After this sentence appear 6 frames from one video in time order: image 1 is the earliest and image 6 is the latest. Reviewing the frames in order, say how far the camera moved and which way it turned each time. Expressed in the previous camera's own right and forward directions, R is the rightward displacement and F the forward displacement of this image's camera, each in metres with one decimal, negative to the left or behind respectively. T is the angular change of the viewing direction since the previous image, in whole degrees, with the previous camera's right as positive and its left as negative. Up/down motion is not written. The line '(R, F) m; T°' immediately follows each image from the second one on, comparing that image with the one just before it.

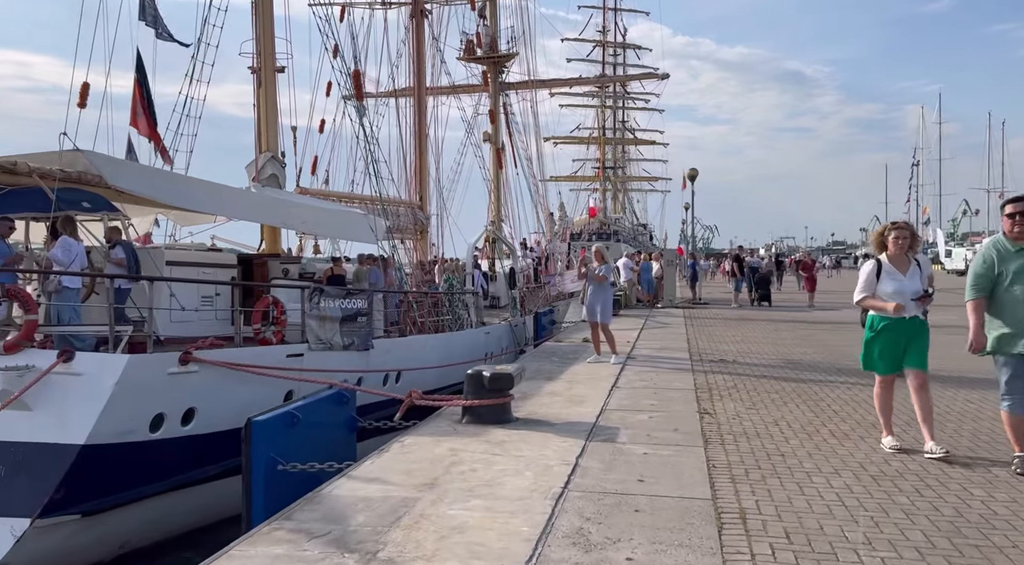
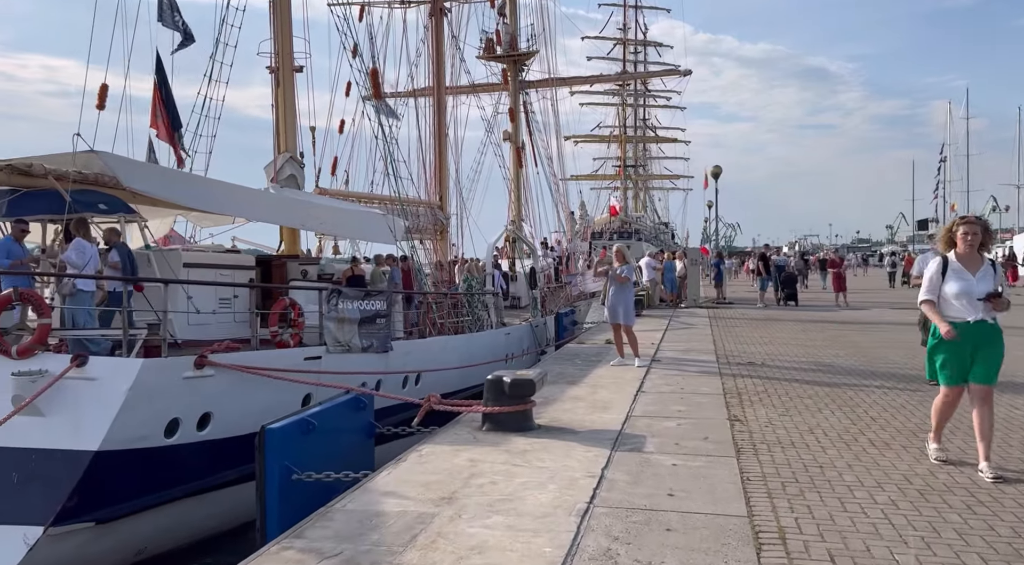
(0.0, +0.2) m; -1°
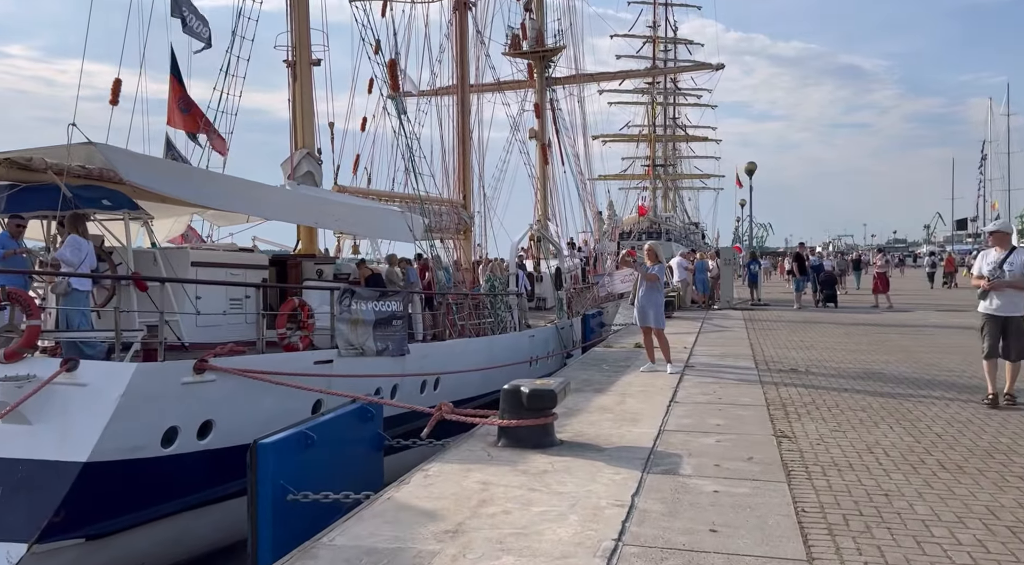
(0.0, +0.5) m; -2°
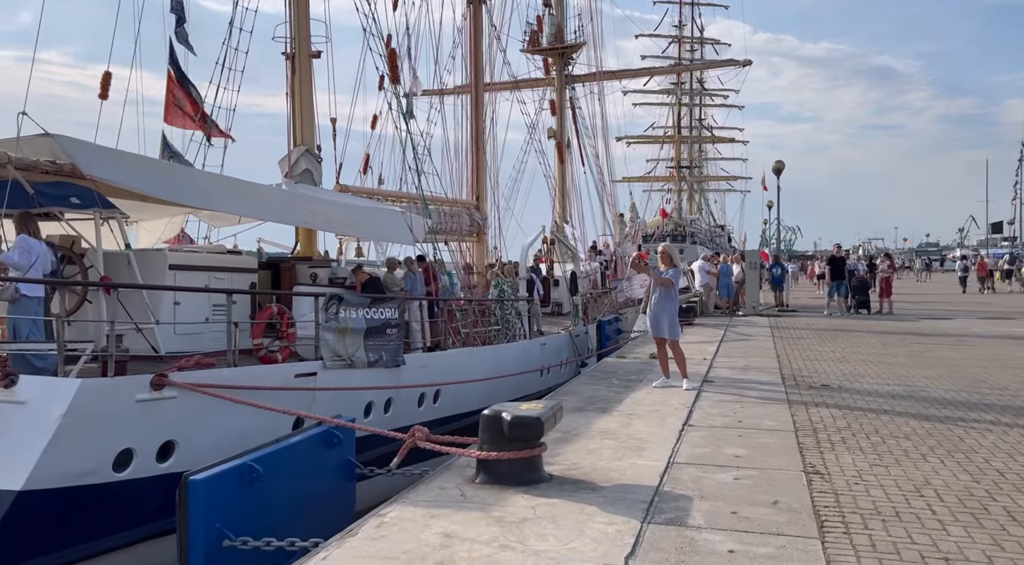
(+0.2, +0.7) m; -2°
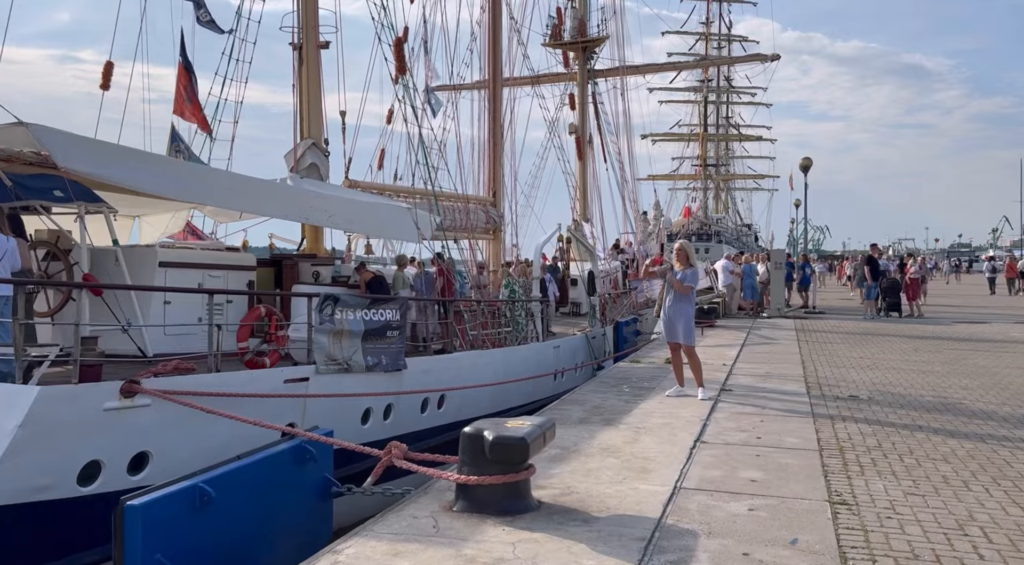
(+0.2, +0.5) m; -2°
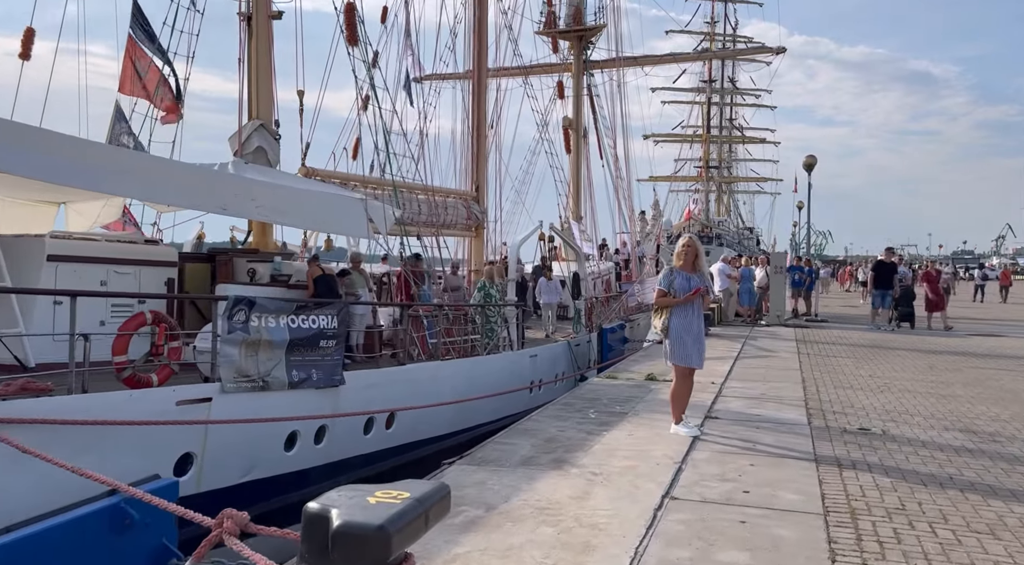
(+0.4, +1.2) m; 0°
